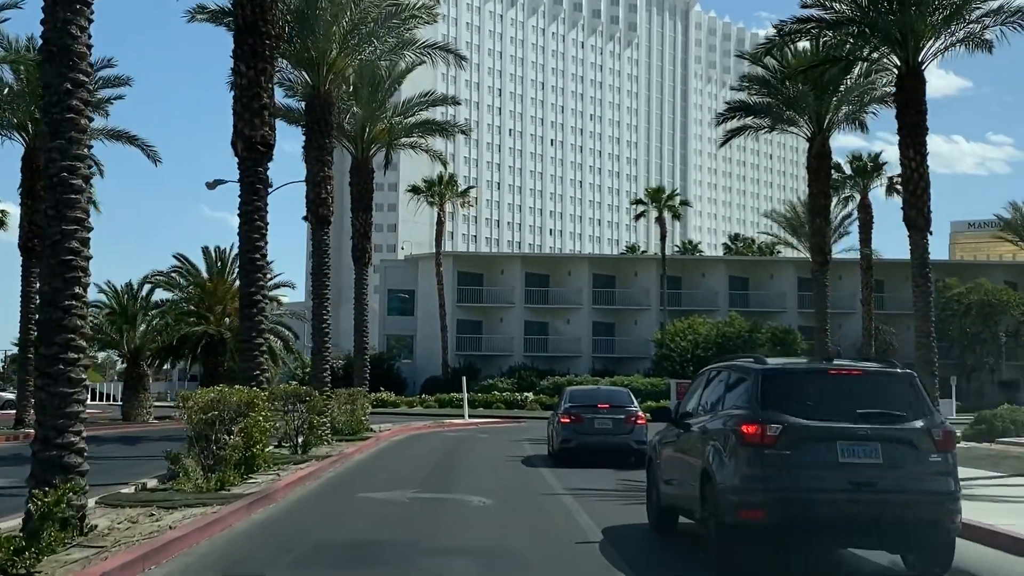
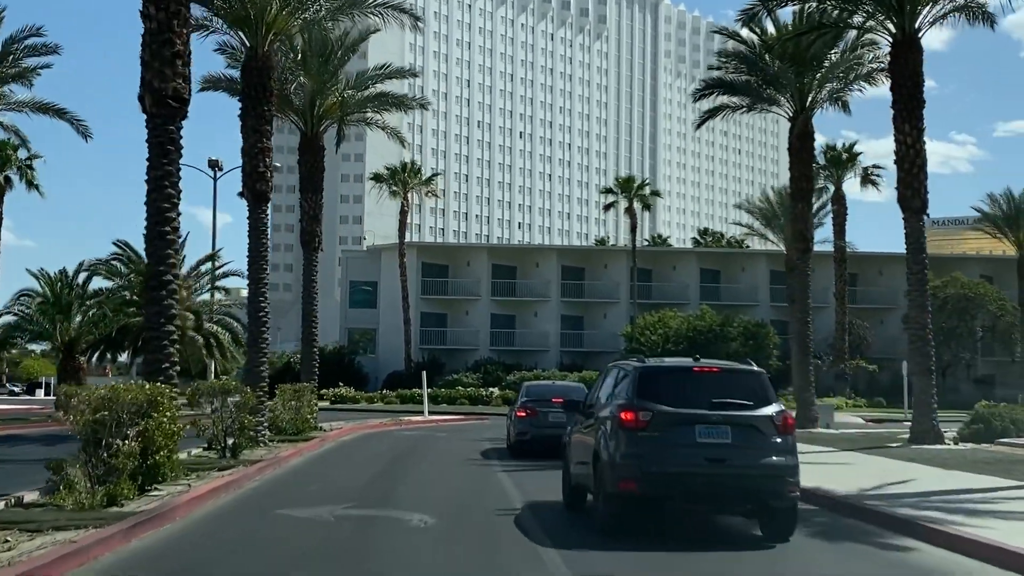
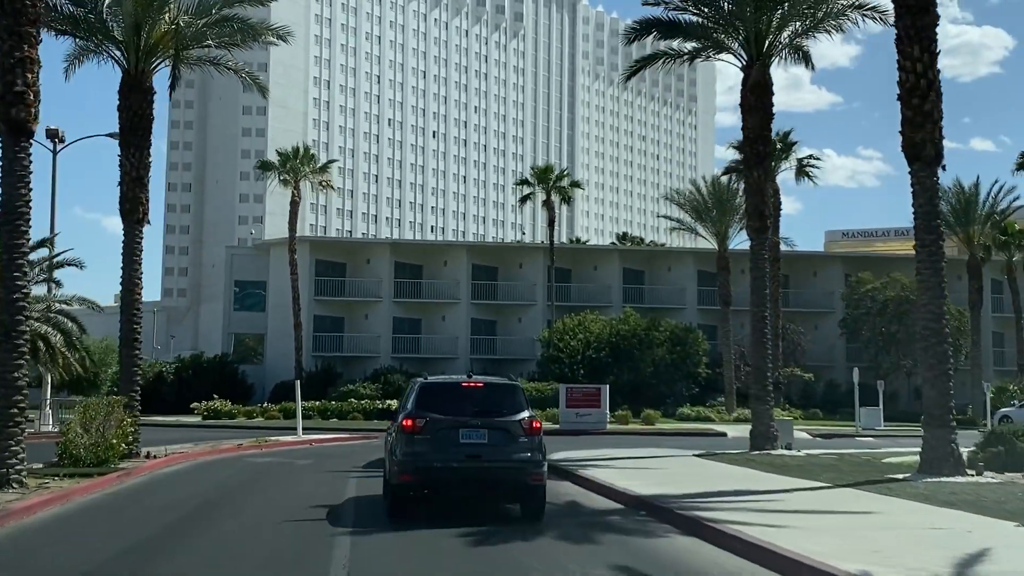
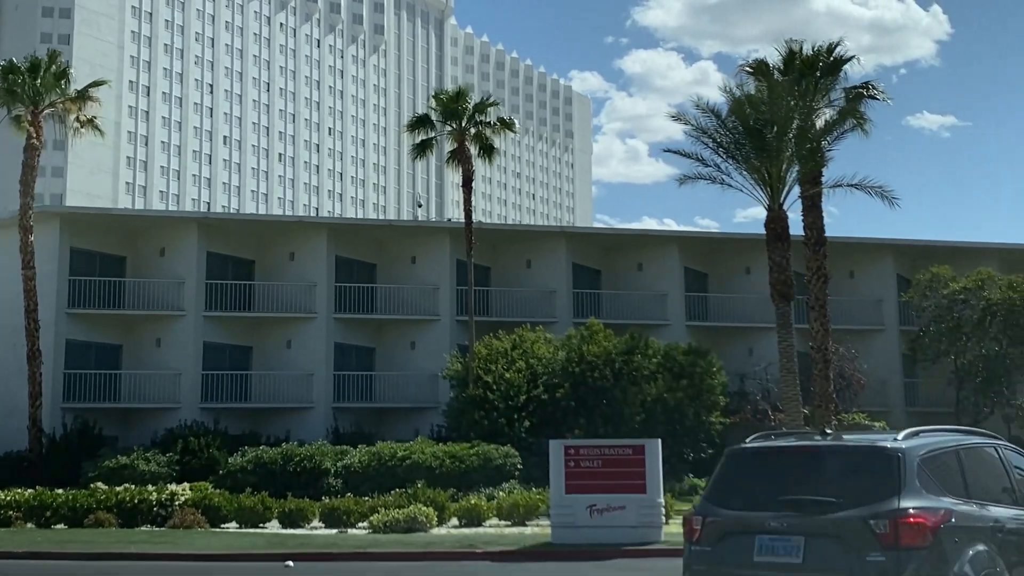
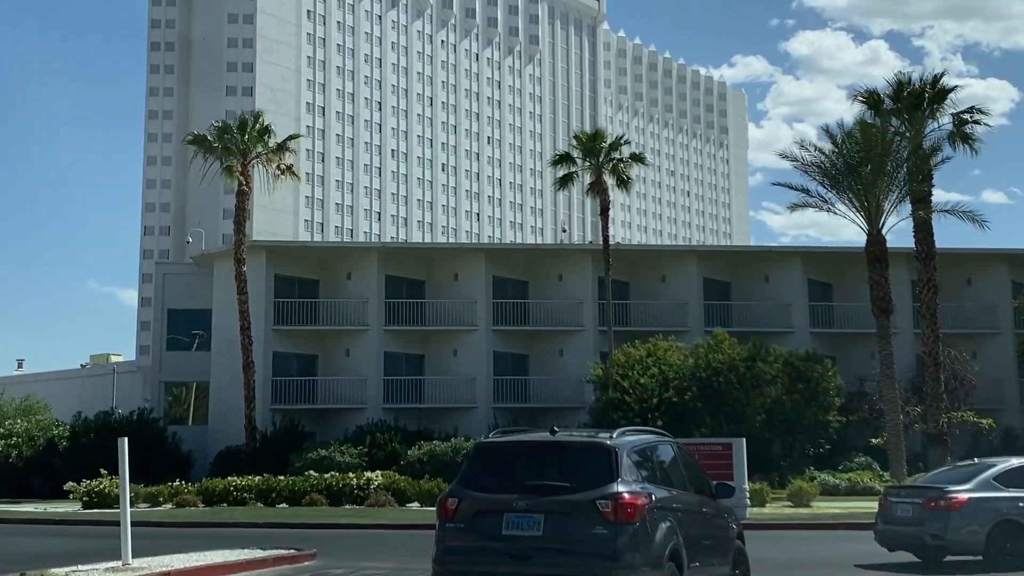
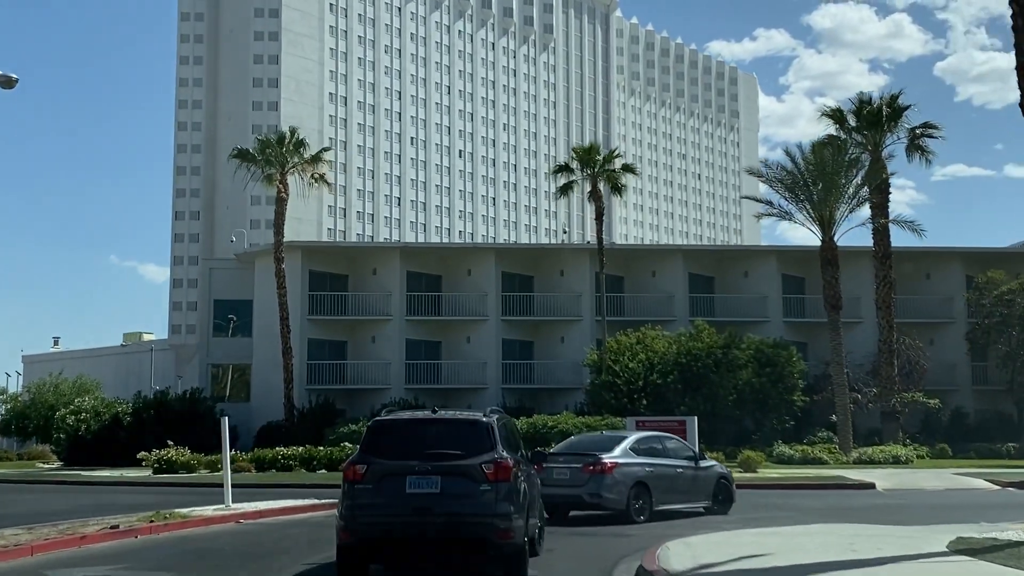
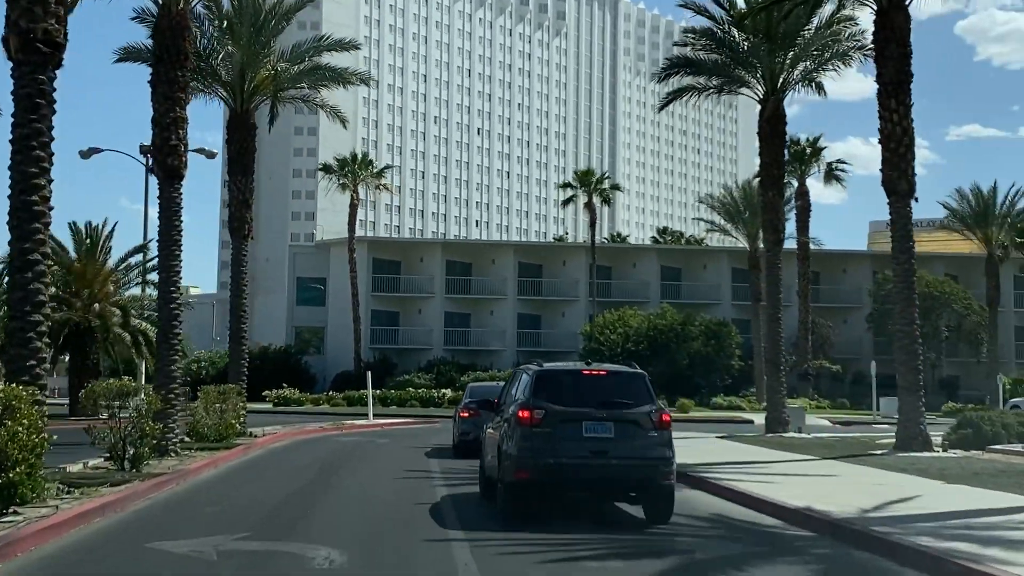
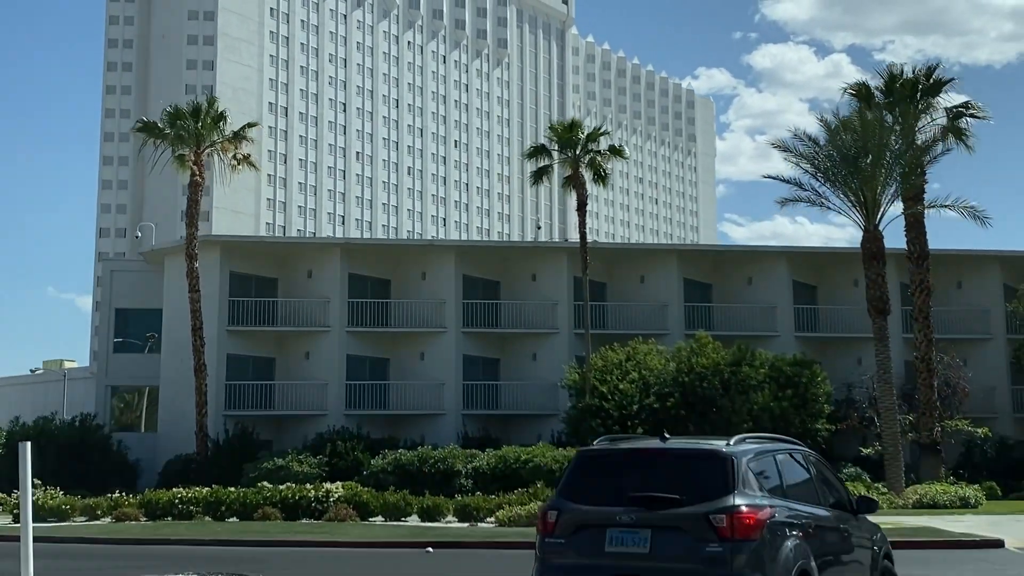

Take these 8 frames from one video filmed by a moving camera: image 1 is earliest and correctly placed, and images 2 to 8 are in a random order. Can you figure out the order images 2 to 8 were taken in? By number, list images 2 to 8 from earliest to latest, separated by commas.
2, 7, 3, 6, 5, 8, 4
